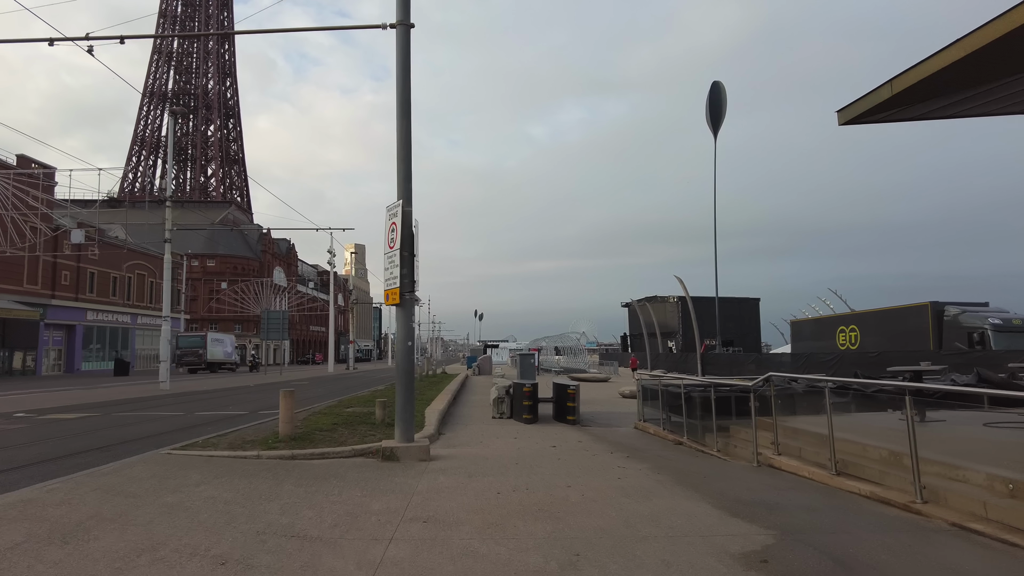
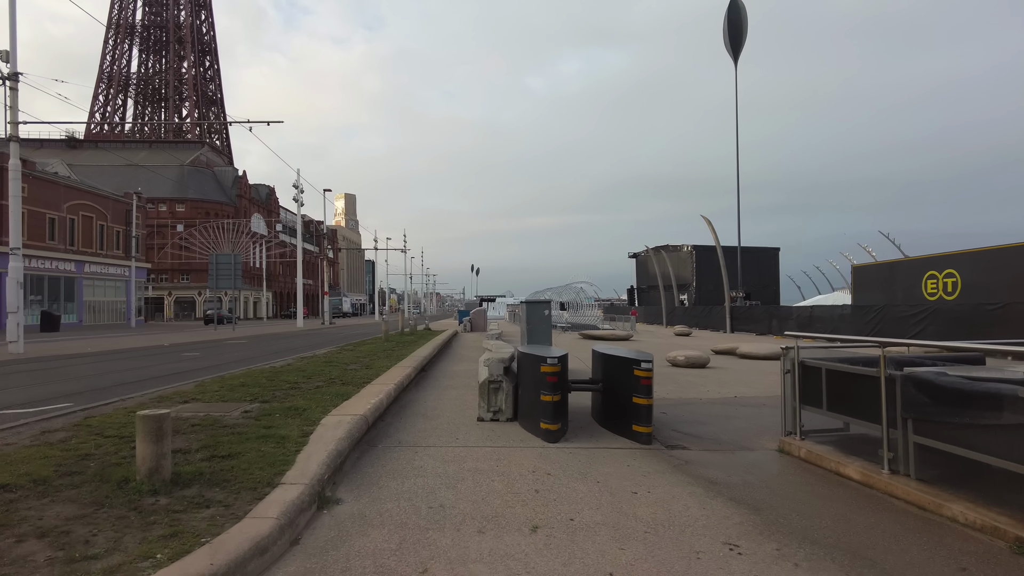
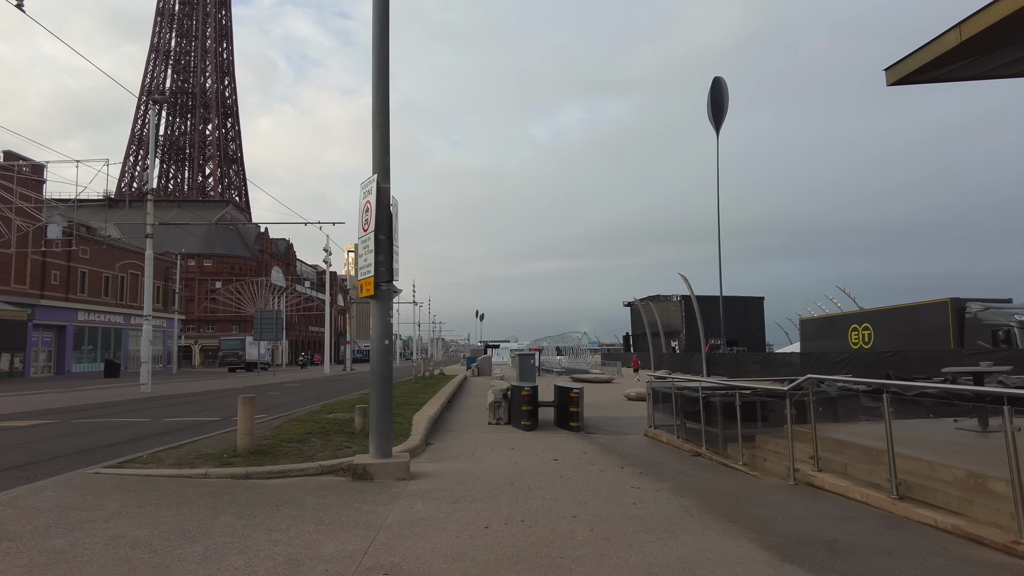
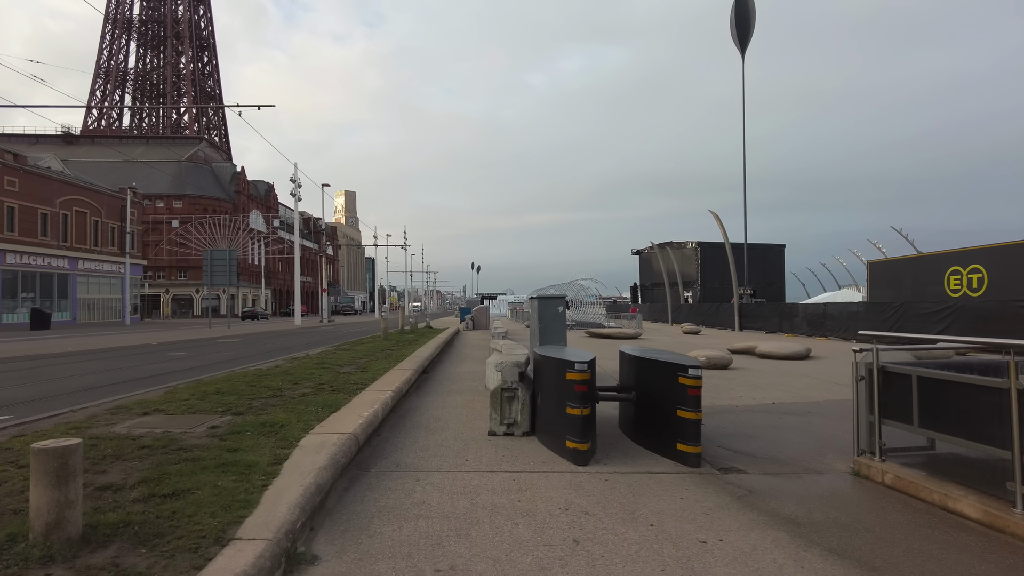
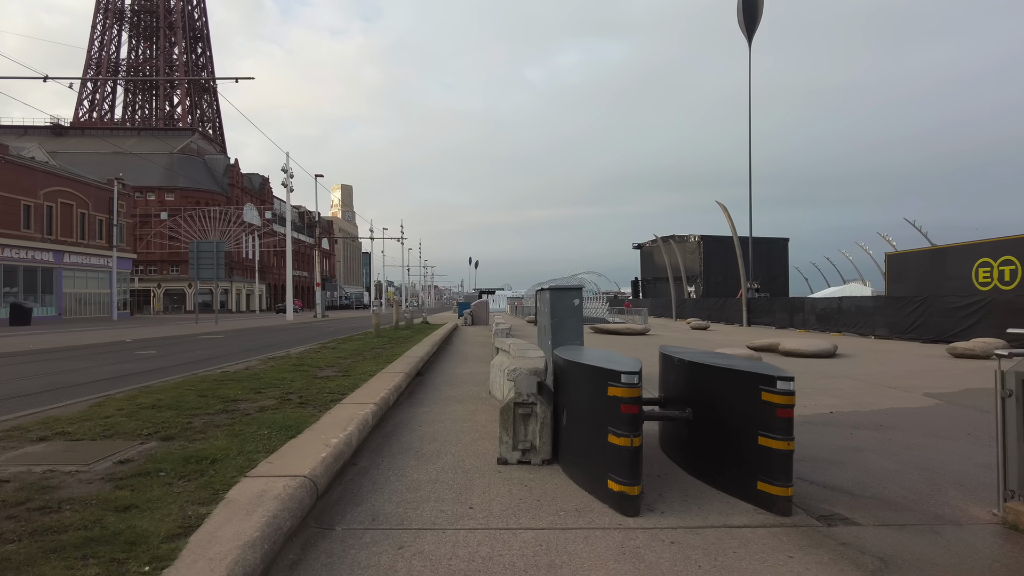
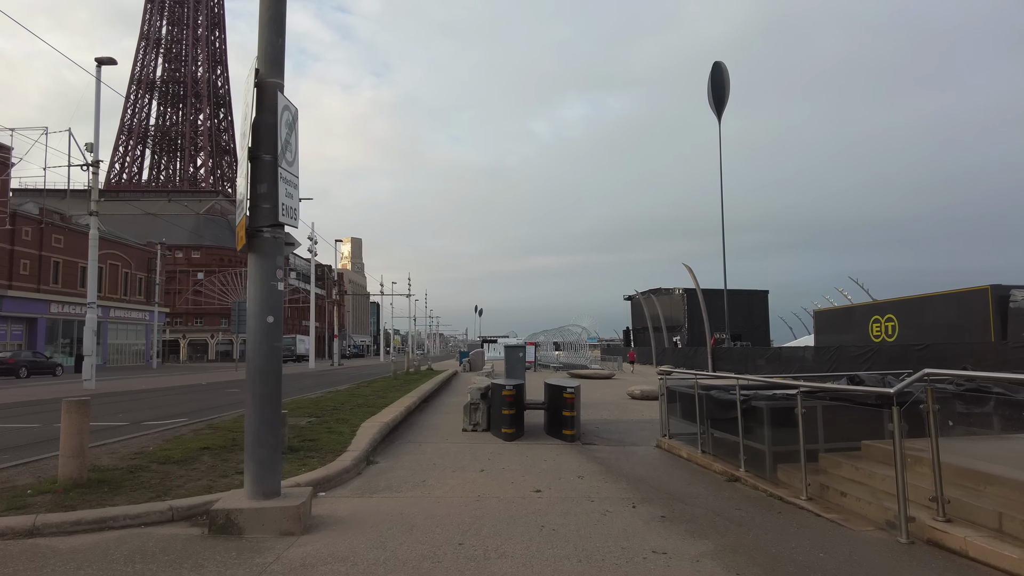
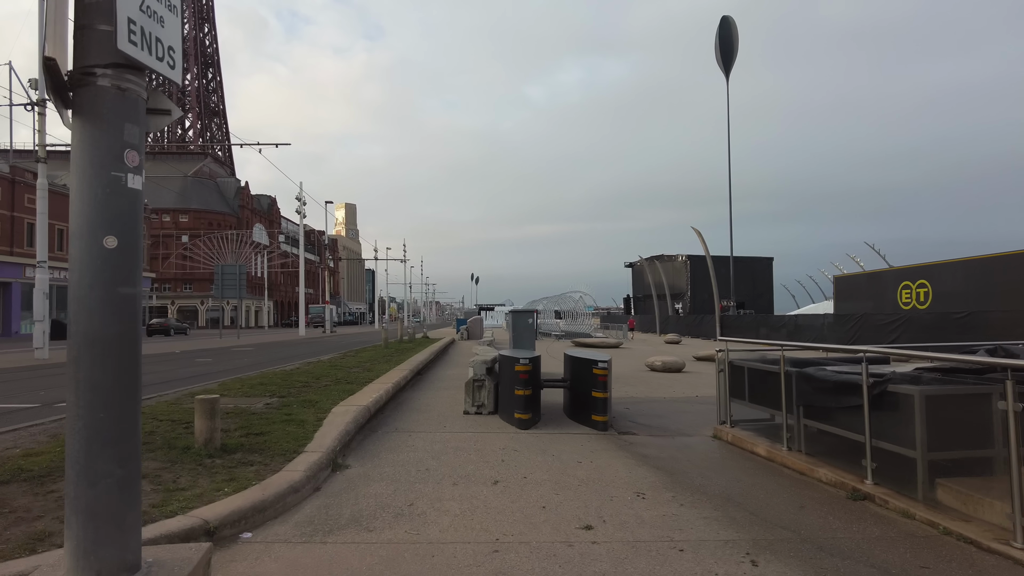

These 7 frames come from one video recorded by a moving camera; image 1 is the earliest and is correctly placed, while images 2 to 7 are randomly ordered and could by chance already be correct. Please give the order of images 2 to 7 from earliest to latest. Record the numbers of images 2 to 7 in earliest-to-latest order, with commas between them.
3, 6, 7, 2, 4, 5
